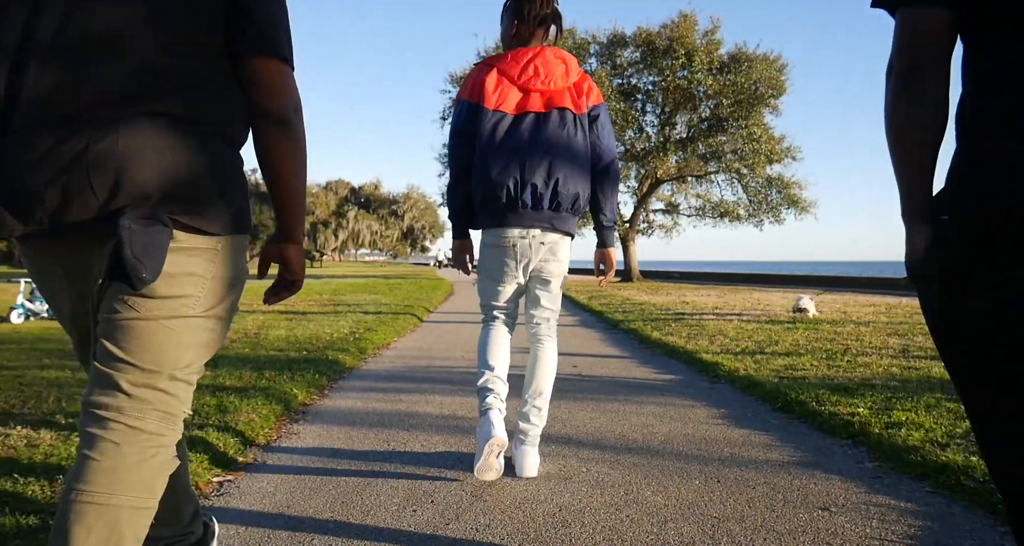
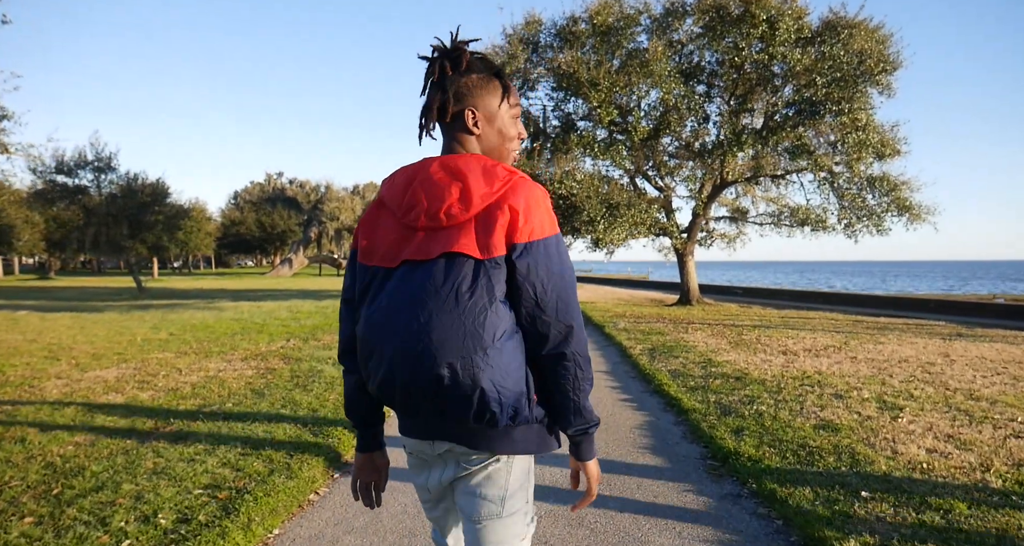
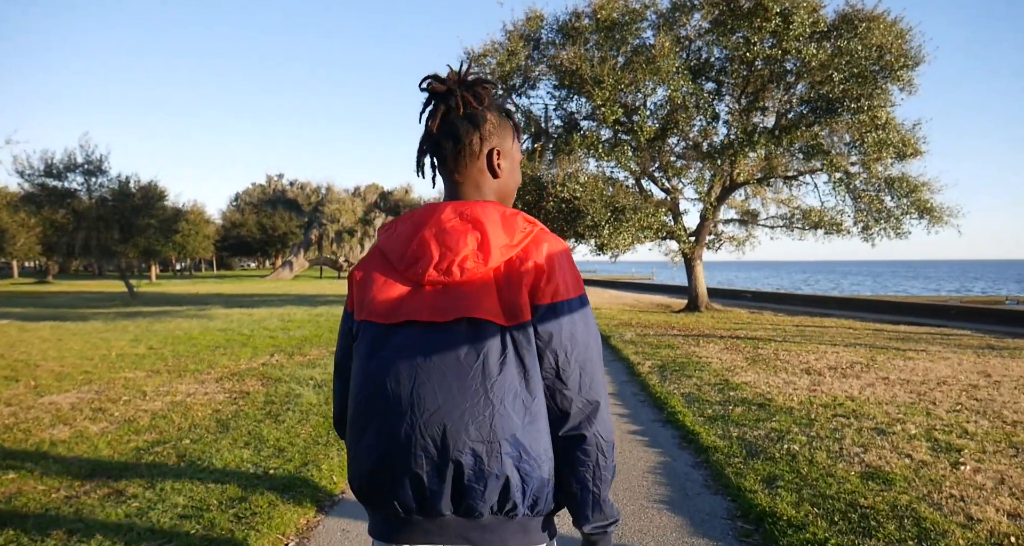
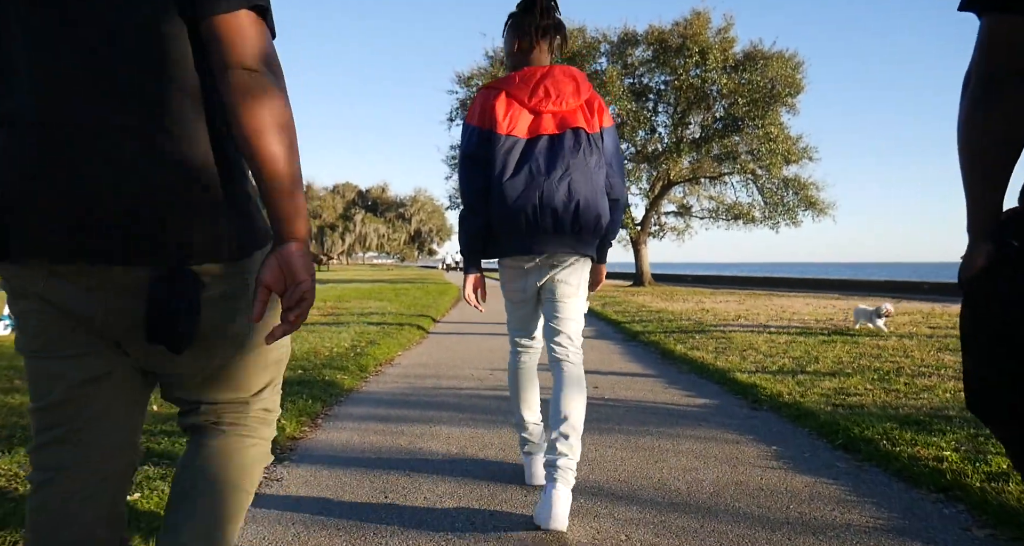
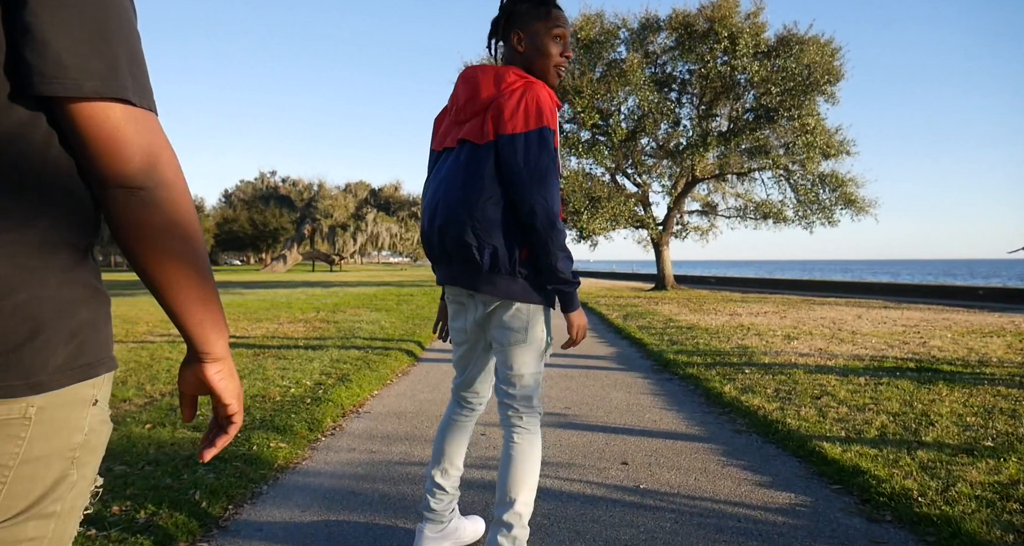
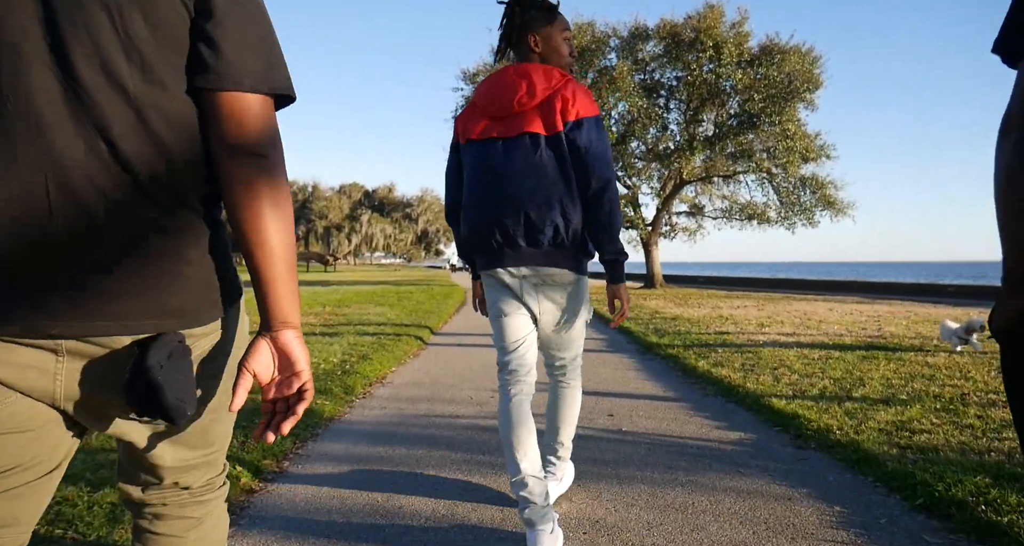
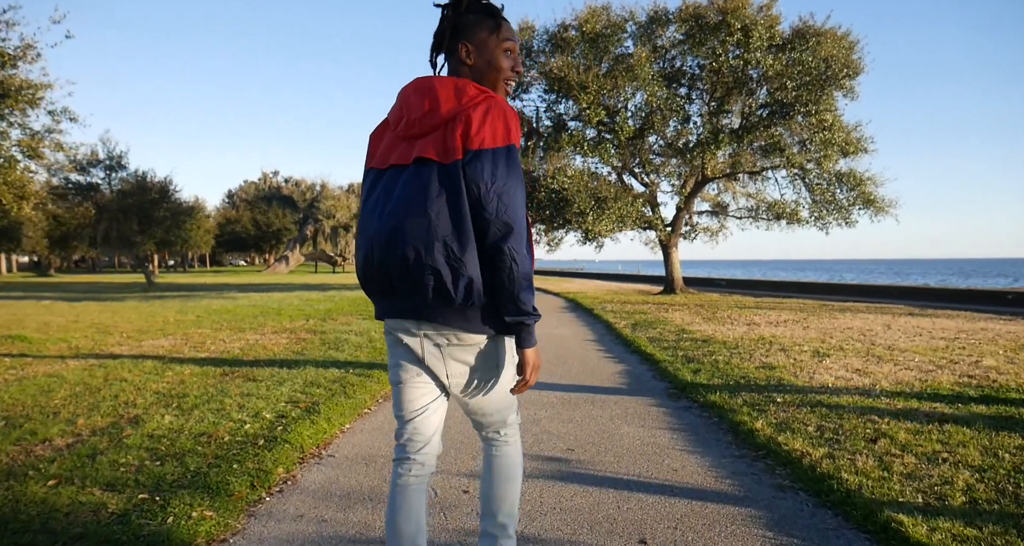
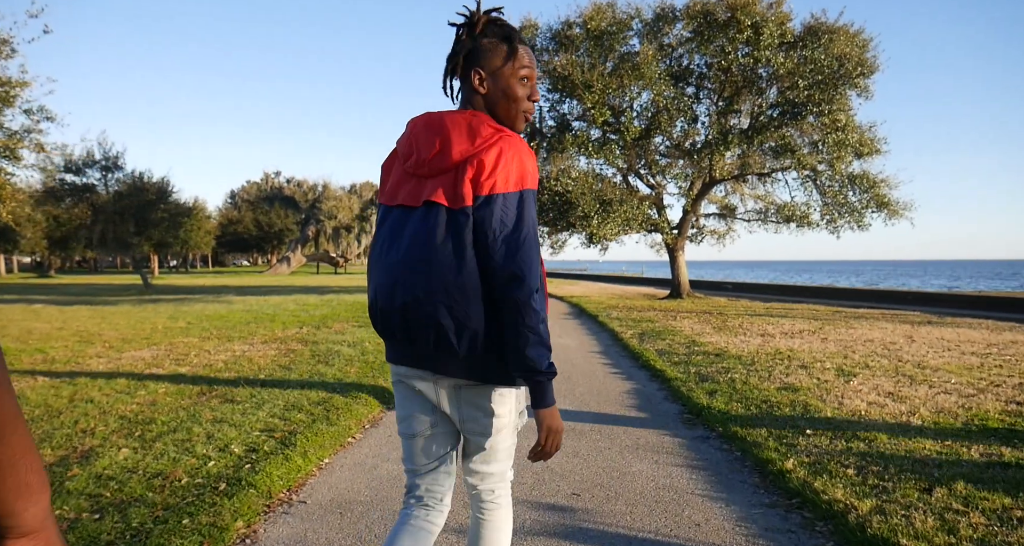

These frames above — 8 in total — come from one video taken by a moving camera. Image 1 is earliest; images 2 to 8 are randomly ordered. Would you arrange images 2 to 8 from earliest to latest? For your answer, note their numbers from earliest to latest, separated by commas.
4, 6, 5, 7, 8, 2, 3
